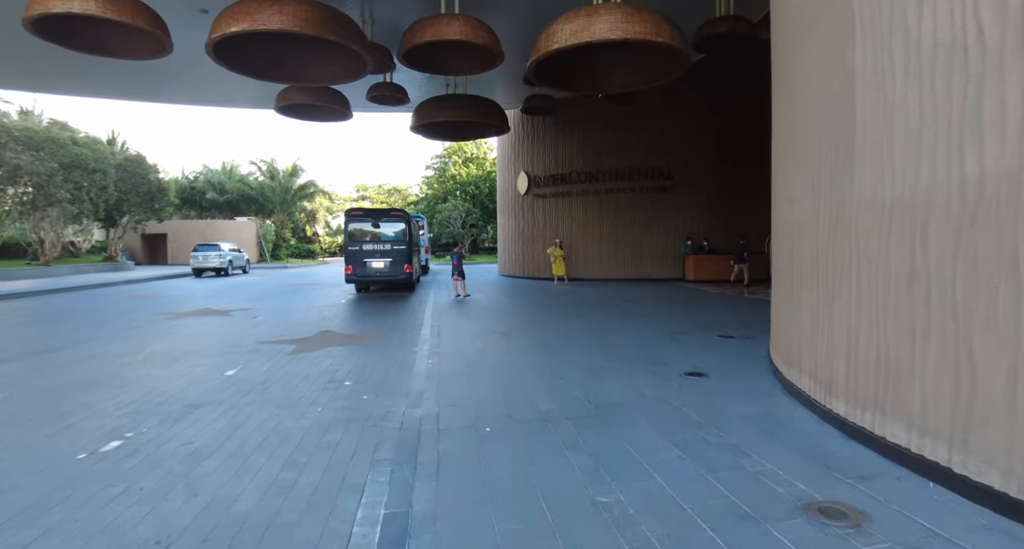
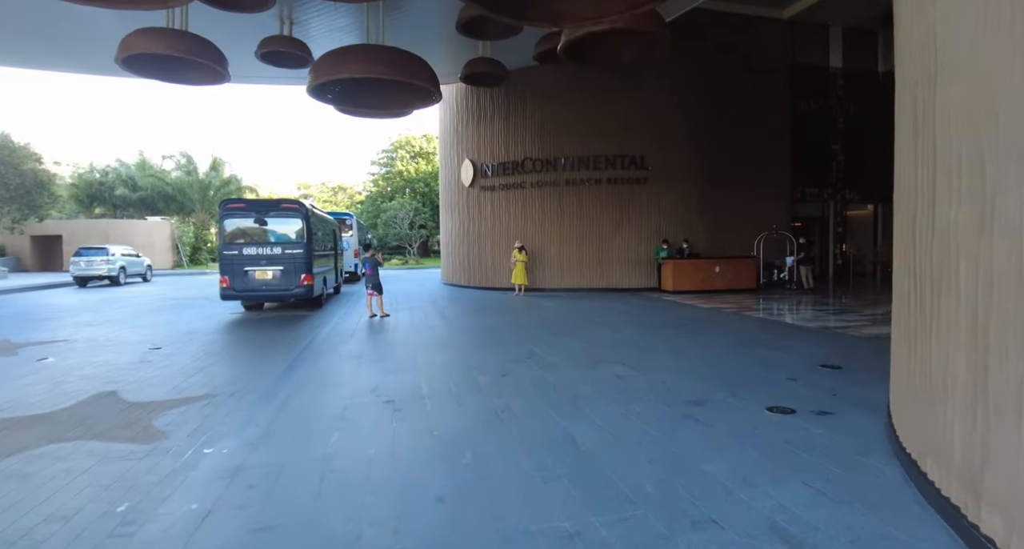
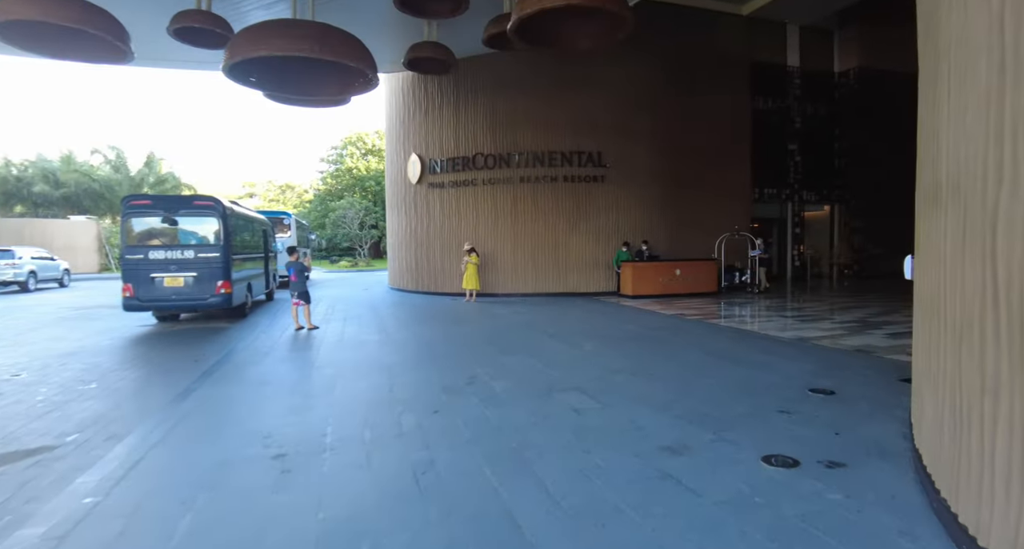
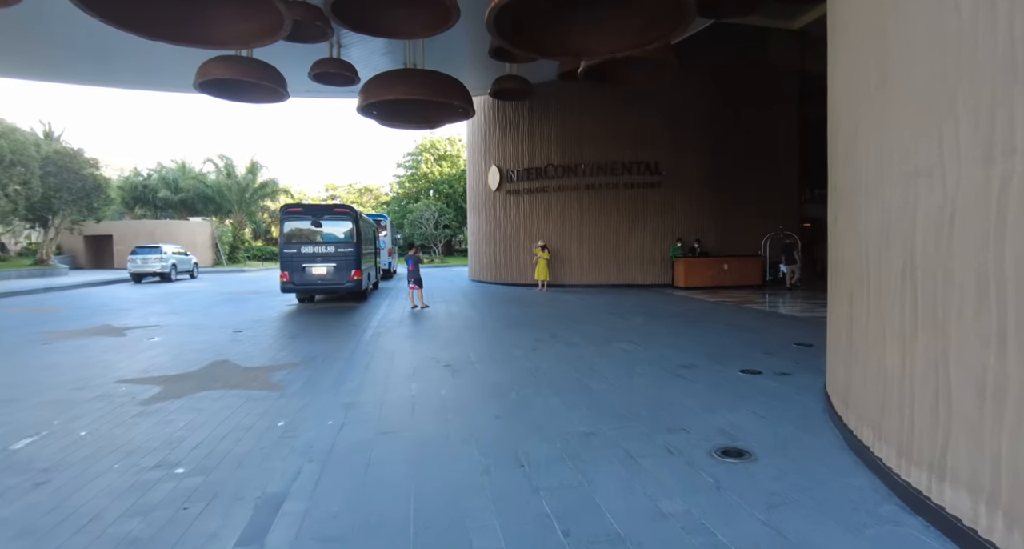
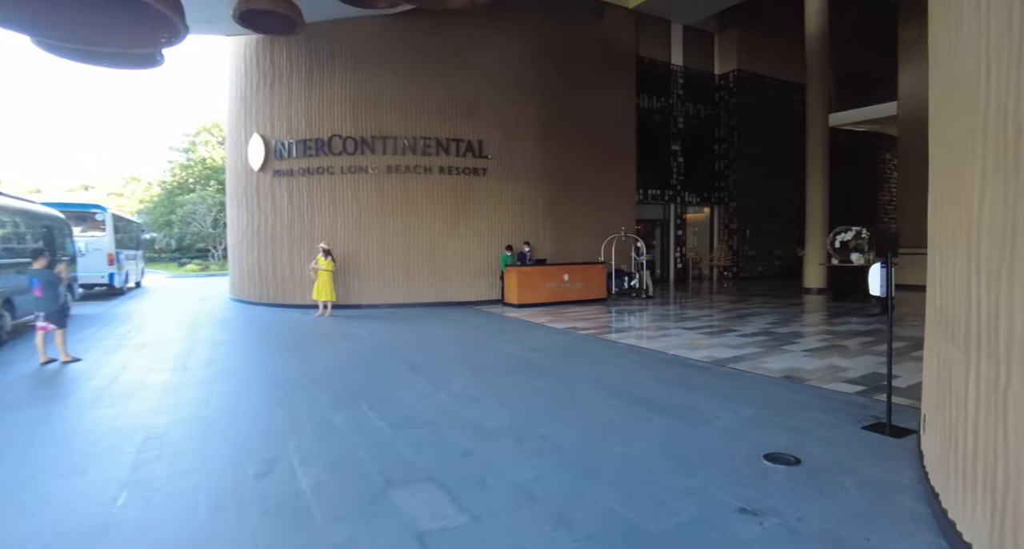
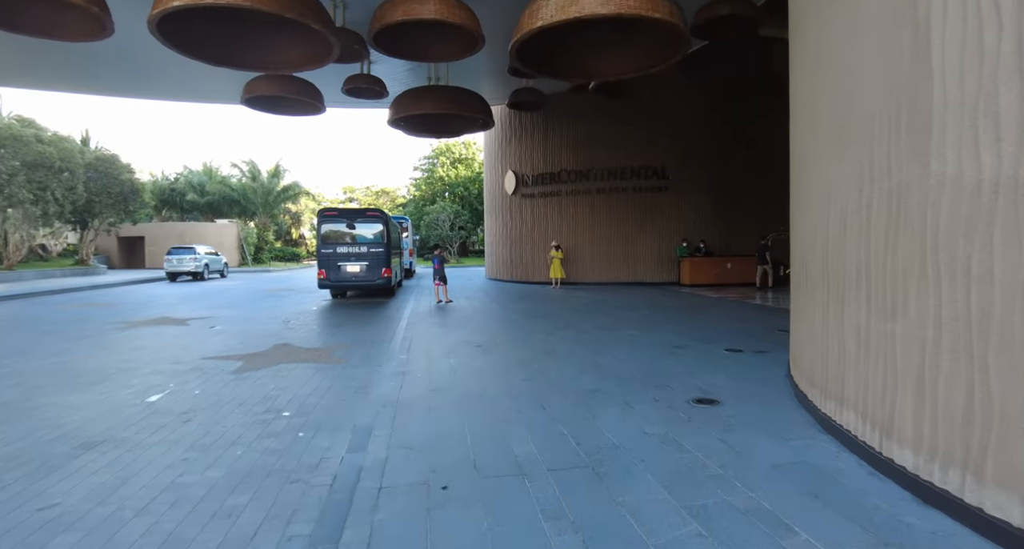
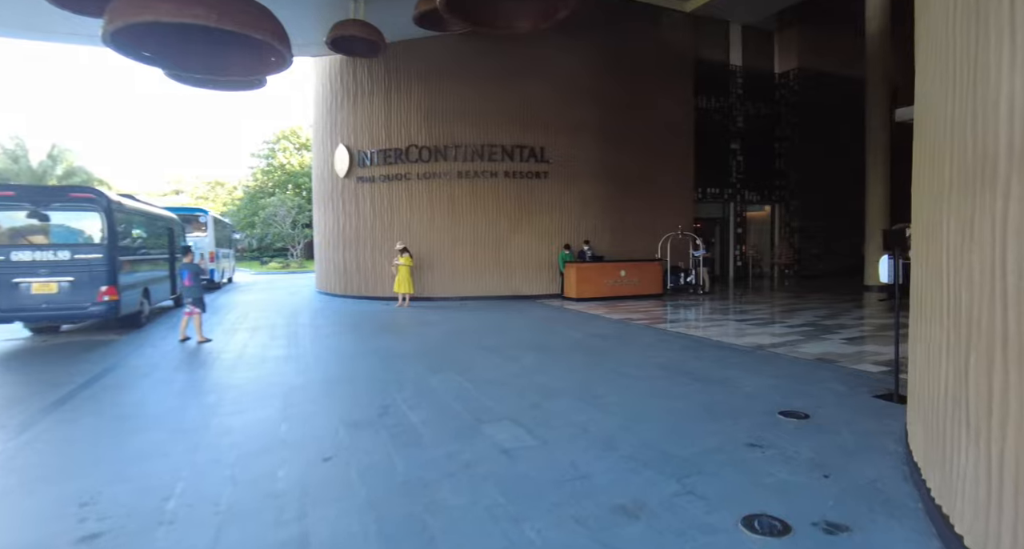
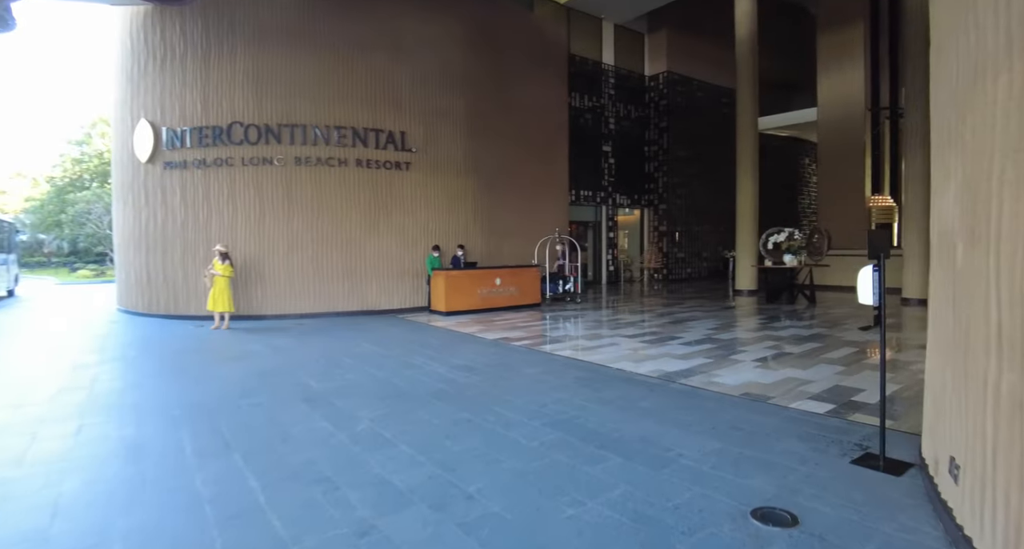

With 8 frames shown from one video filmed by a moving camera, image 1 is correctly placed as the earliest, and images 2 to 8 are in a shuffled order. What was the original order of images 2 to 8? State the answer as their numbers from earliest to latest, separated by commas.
6, 4, 2, 3, 7, 5, 8
